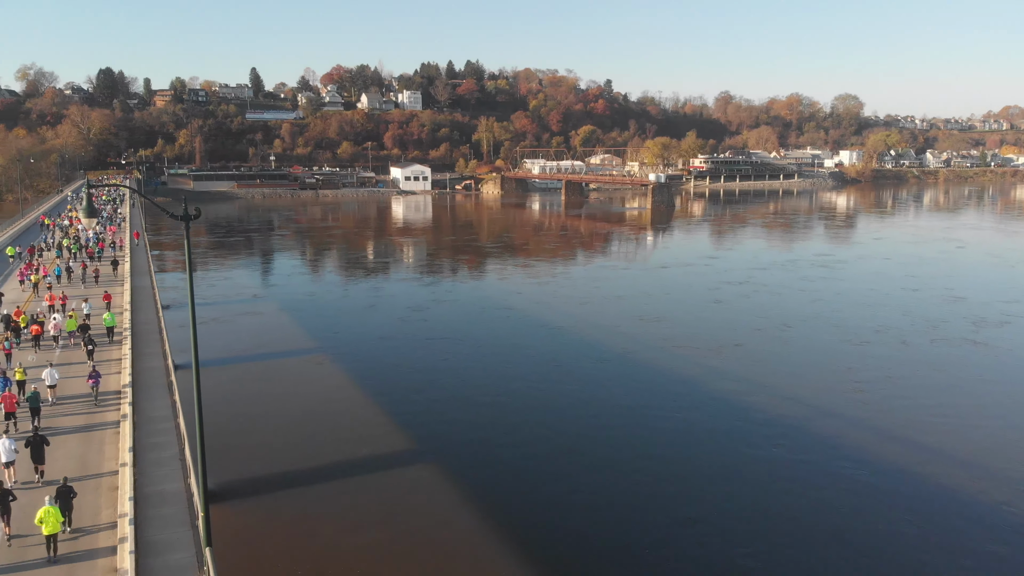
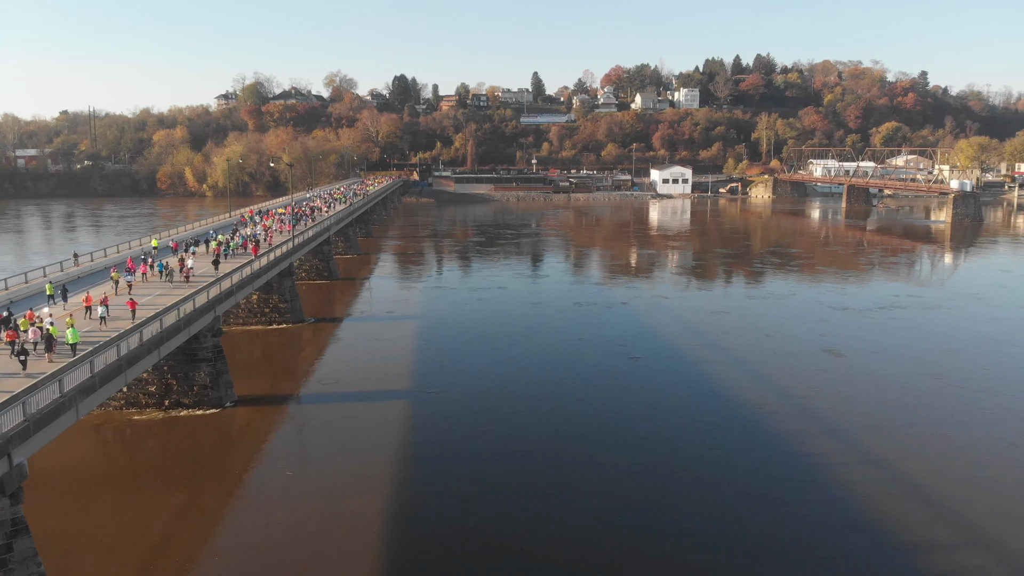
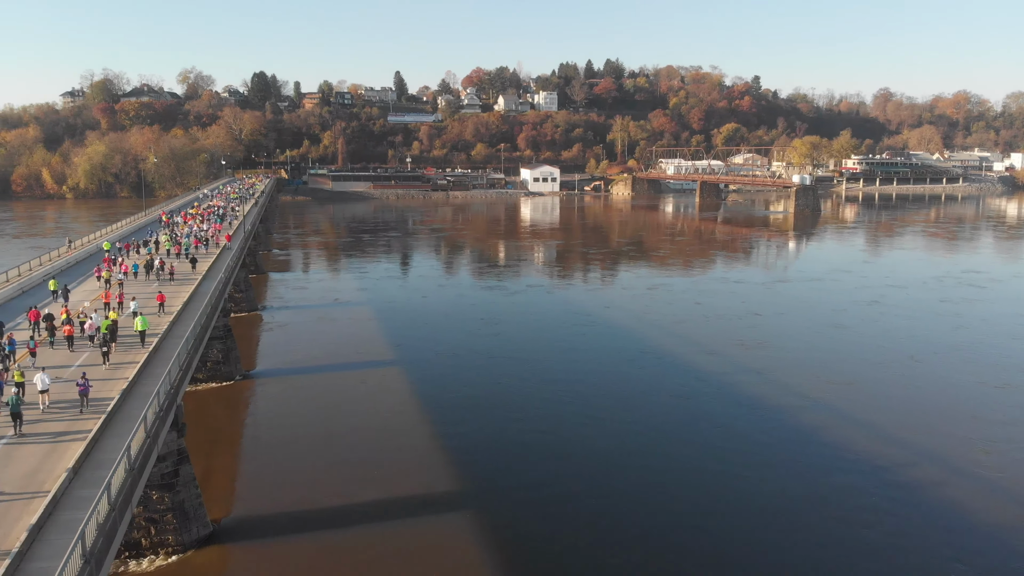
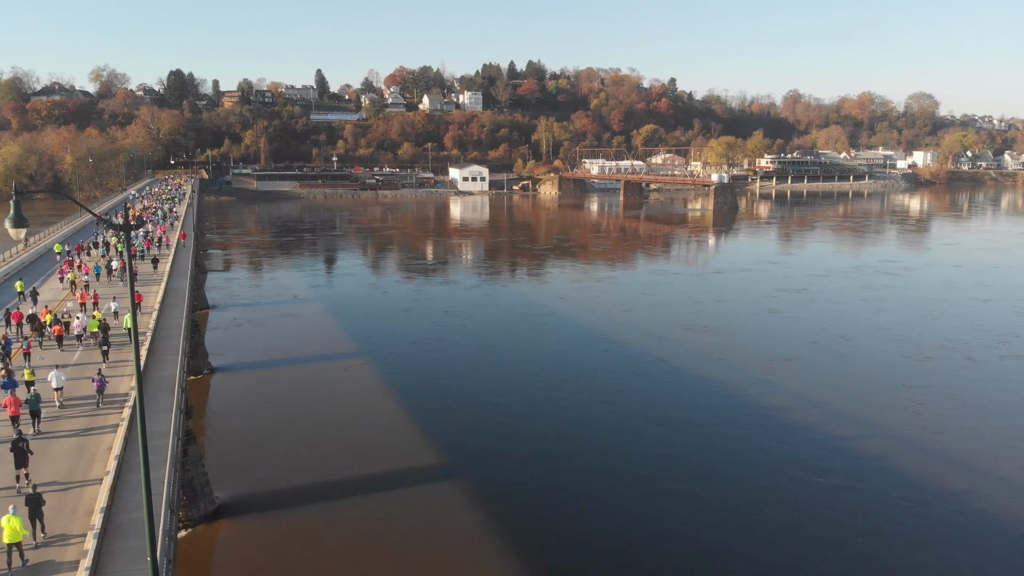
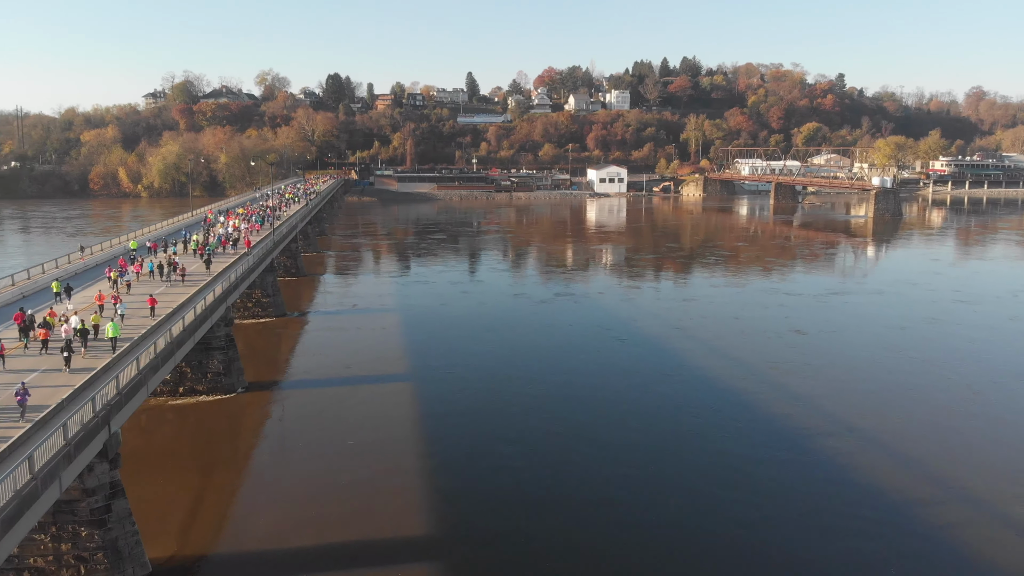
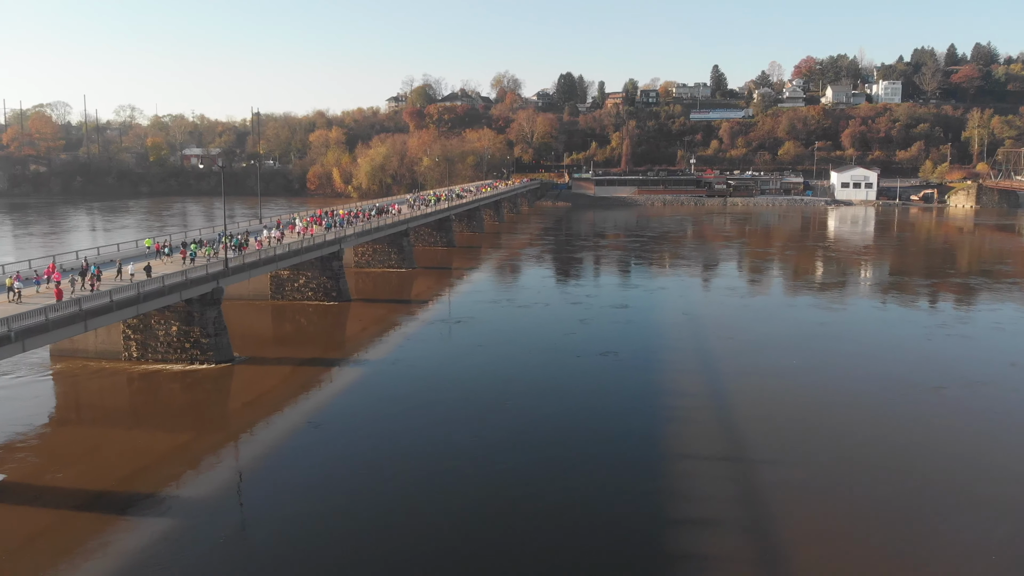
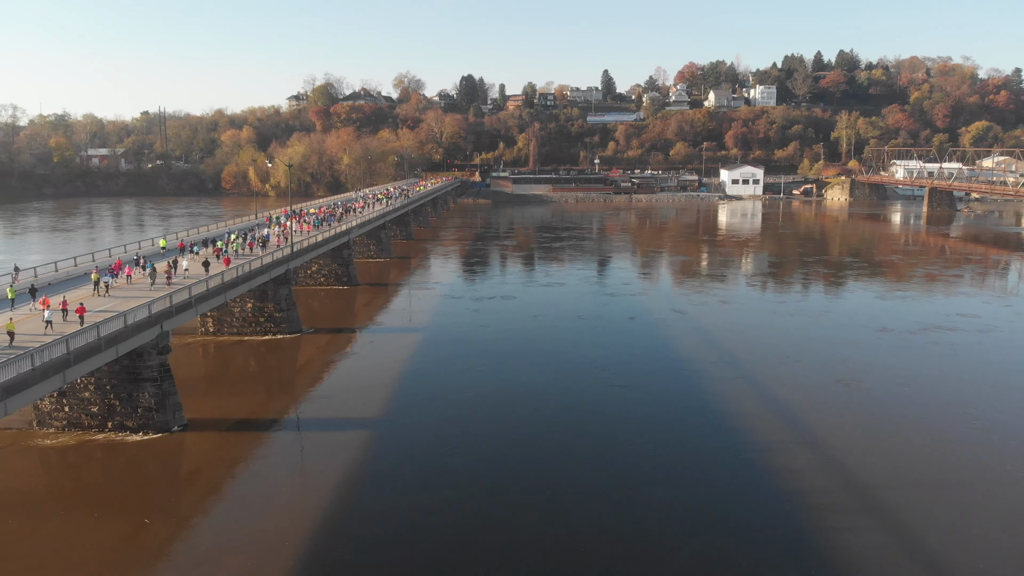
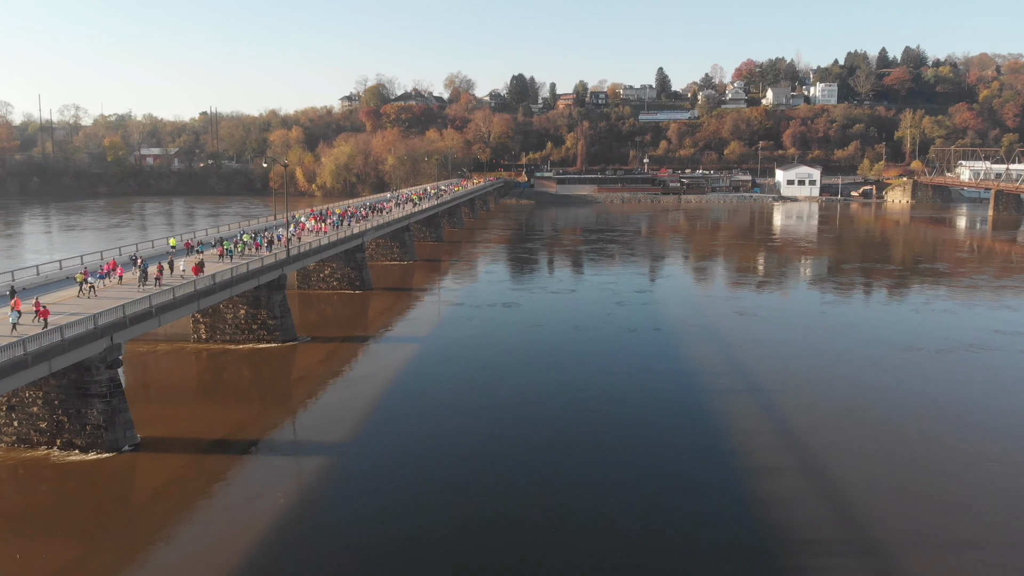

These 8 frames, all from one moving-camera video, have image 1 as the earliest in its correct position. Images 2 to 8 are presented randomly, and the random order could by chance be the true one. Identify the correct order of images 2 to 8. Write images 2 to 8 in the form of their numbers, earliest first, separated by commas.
4, 3, 5, 2, 7, 8, 6
